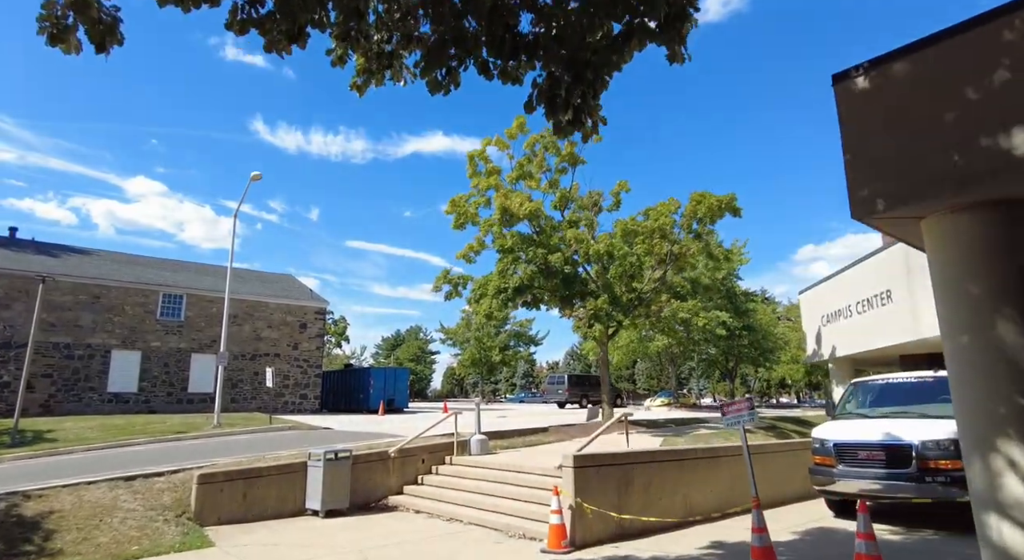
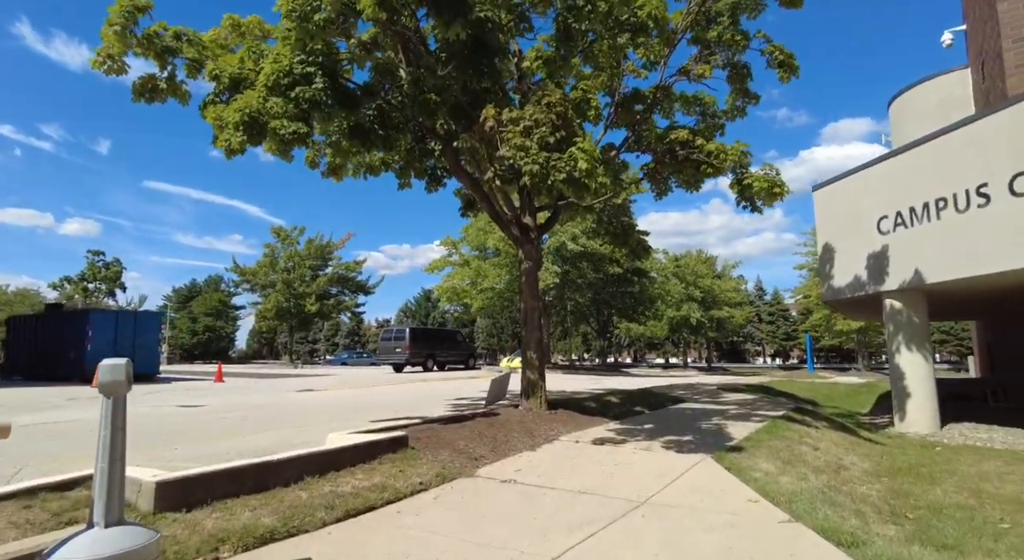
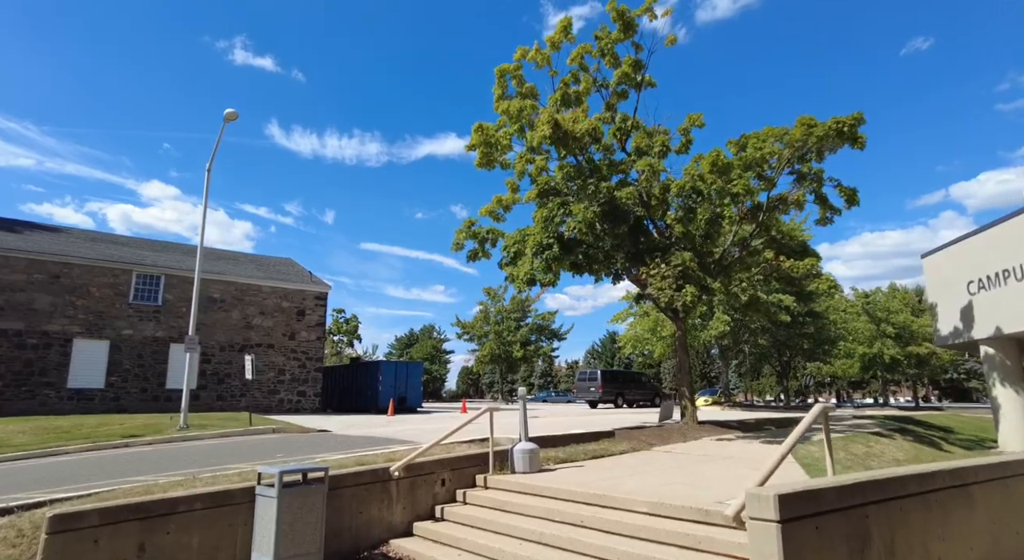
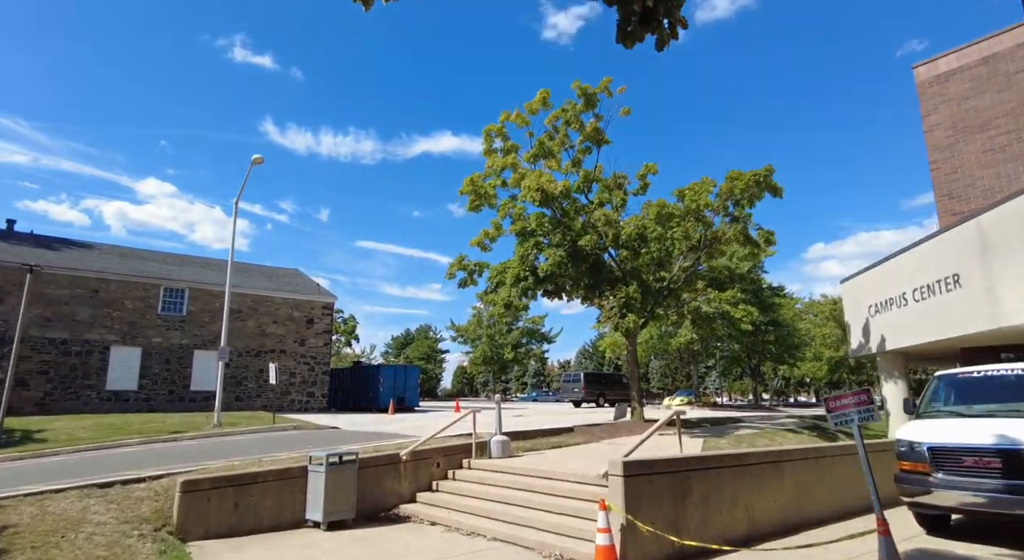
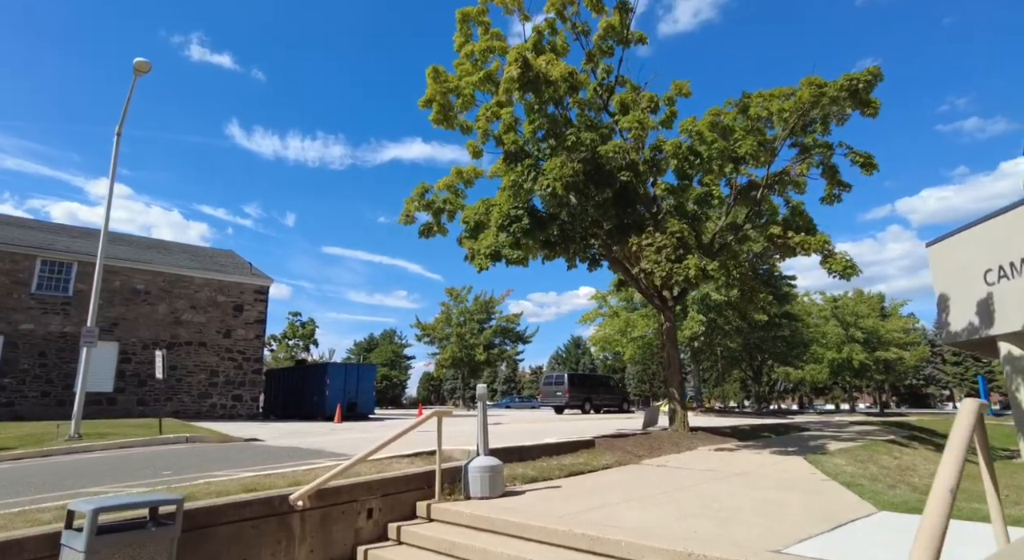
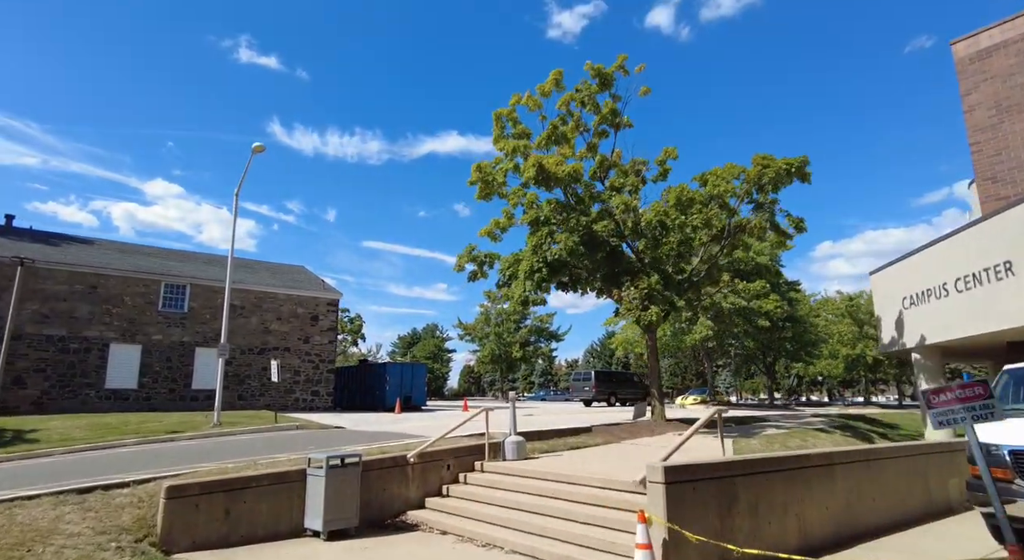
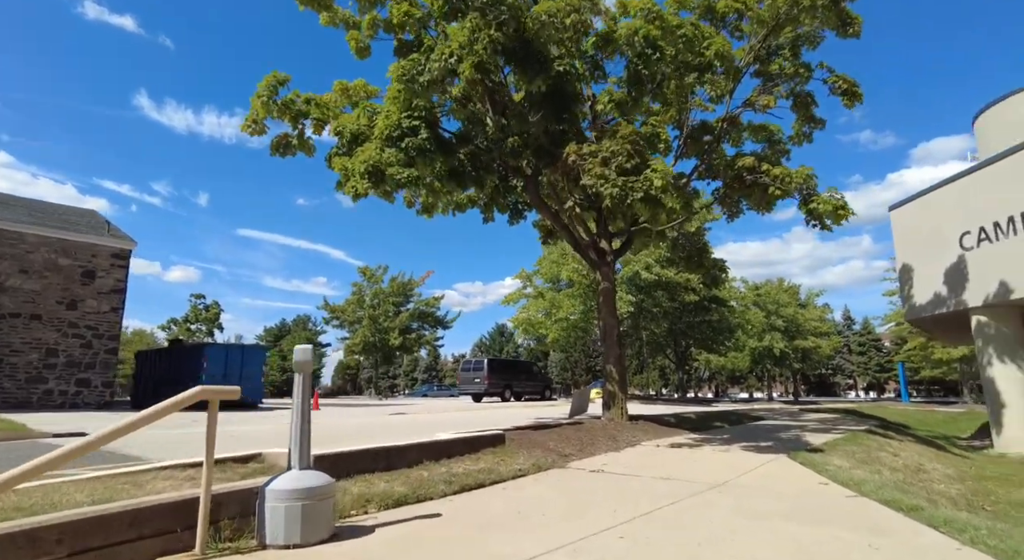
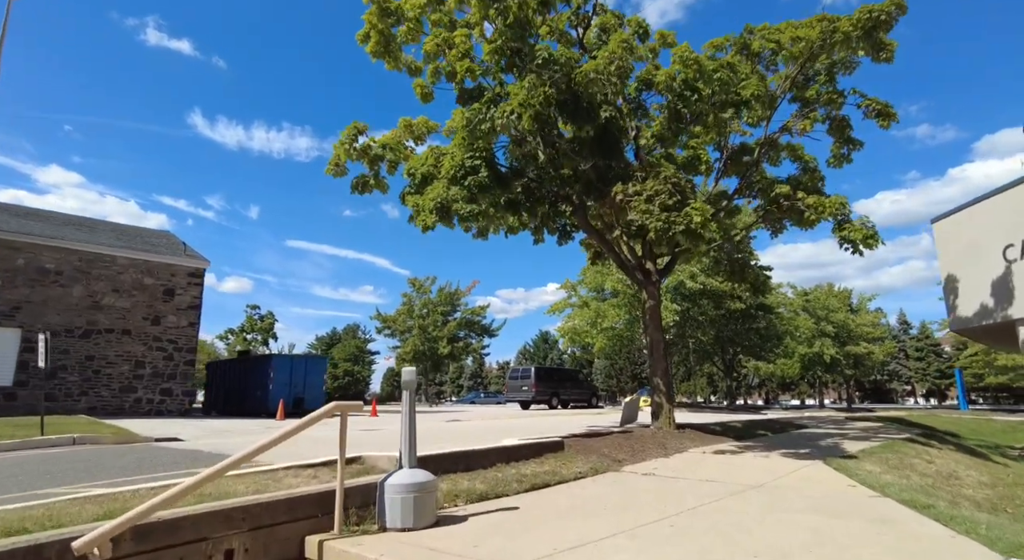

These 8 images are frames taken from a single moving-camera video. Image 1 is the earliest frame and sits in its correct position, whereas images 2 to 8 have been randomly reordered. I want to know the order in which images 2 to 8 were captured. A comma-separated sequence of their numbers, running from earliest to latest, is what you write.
4, 6, 3, 5, 8, 7, 2
